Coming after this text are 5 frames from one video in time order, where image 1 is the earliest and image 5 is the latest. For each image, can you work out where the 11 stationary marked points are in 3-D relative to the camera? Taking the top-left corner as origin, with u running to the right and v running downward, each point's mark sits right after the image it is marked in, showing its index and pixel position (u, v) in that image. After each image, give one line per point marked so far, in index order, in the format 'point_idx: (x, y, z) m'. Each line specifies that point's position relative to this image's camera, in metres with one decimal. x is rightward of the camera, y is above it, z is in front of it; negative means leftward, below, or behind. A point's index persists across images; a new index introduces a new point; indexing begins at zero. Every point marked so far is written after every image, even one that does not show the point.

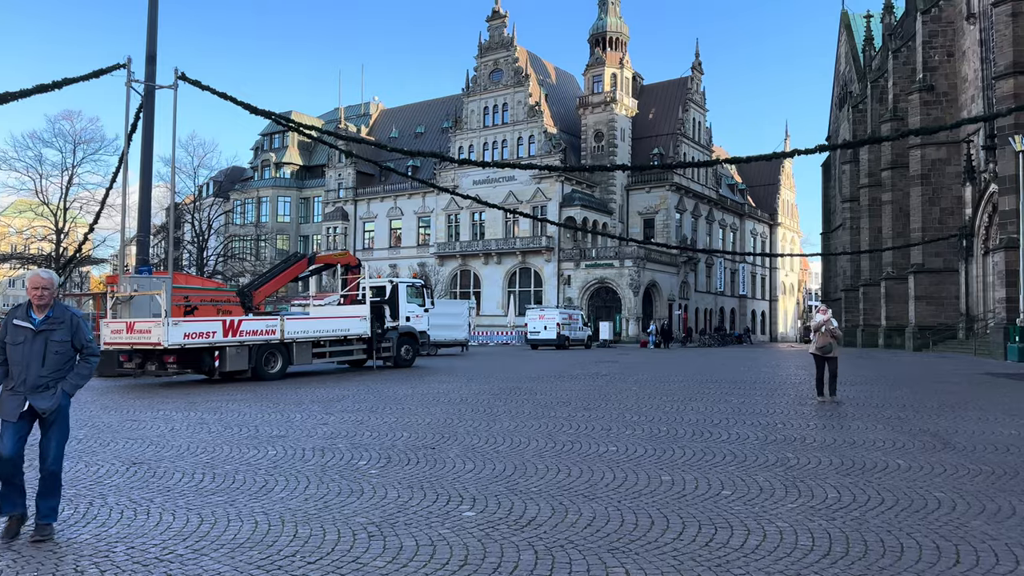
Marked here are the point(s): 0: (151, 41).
0: (-9.0, +6.2, +18.6) m
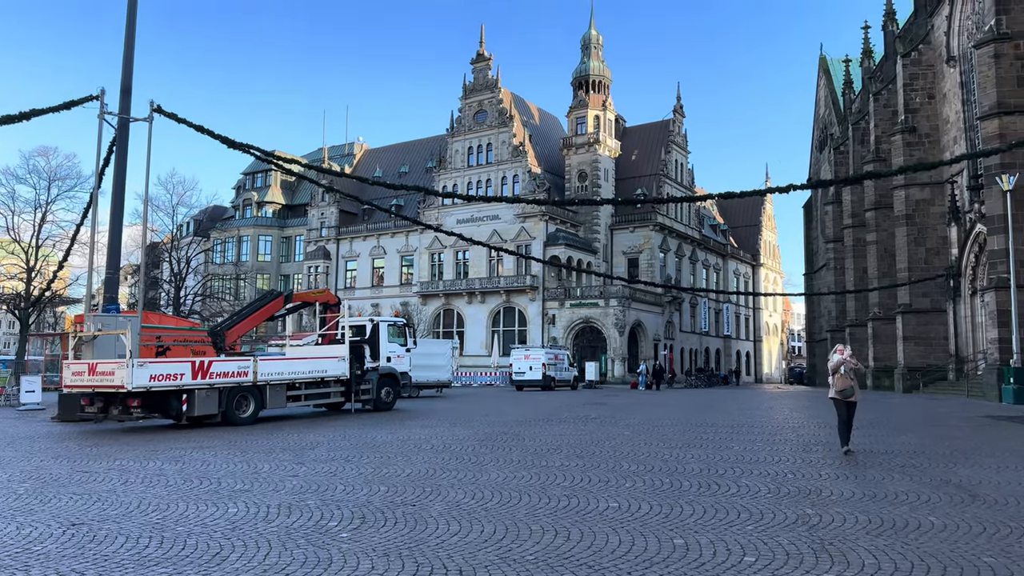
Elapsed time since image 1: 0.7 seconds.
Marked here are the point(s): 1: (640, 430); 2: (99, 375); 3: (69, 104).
0: (-9.4, +5.2, +18.1) m
1: (+2.2, -2.5, +13.2) m
2: (-7.6, -1.6, +13.7) m
3: (-9.8, +4.1, +16.5) m
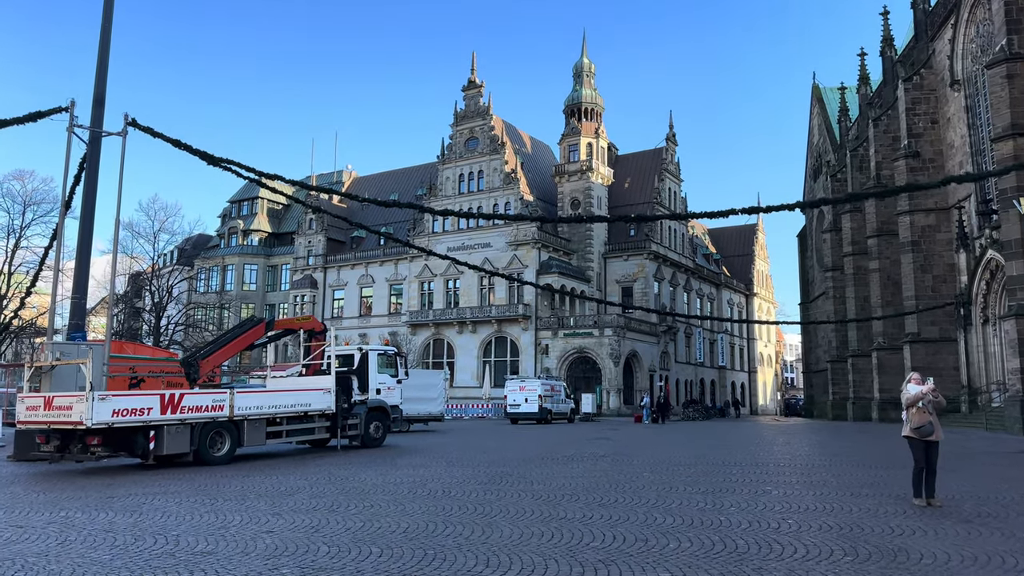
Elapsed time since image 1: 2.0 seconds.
0: (-9.4, +4.6, +17.0) m
1: (+2.3, -2.9, +11.9) m
2: (-7.5, -2.0, +12.3) m
3: (-9.8, +3.5, +15.3) m
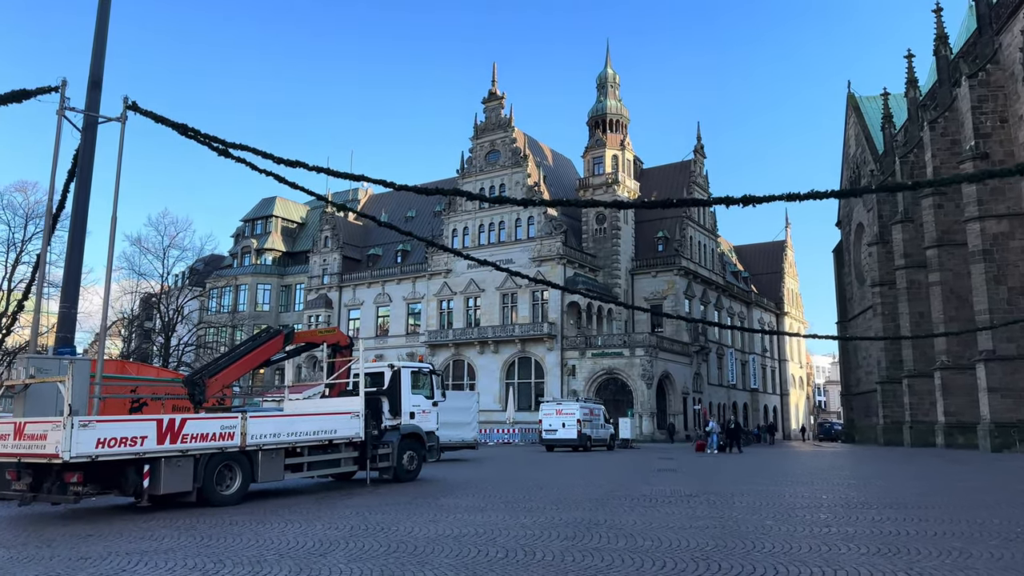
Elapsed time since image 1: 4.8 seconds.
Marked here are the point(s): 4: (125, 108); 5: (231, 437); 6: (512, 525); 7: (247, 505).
0: (-8.3, +4.5, +14.9) m
1: (+3.3, -2.9, +9.4) m
2: (-6.5, -2.0, +10.0) m
3: (-8.7, +3.4, +13.2) m
4: (-7.4, +3.5, +14.3) m
5: (-4.3, -2.3, +11.4) m
6: (0.0, -2.8, +8.7) m
7: (-4.0, -3.3, +11.3) m
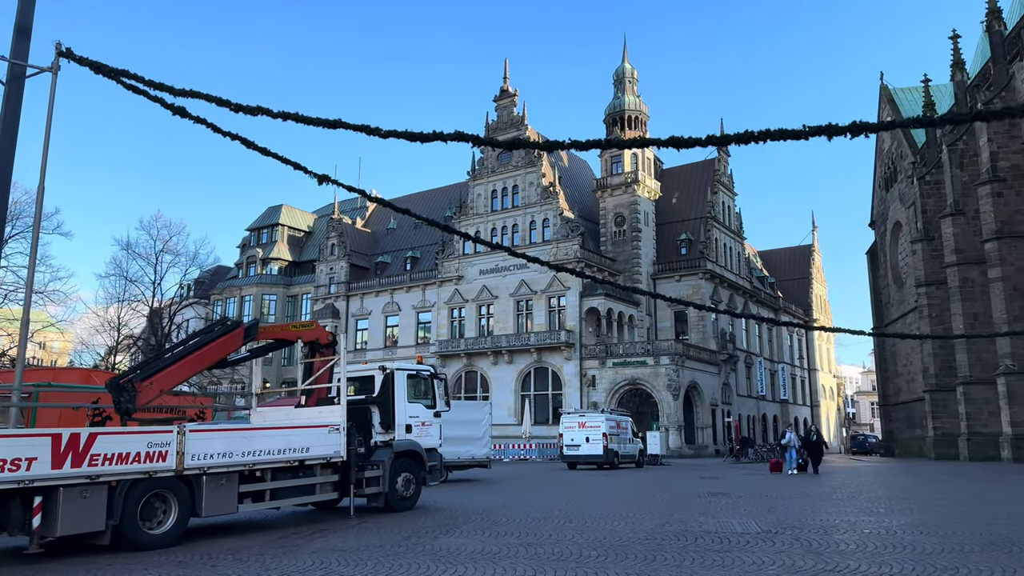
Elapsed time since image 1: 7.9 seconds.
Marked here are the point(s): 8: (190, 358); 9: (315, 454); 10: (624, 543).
0: (-8.0, +4.7, +12.4) m
1: (+3.6, -2.4, +6.5) m
2: (-6.3, -1.7, +7.3) m
3: (-8.5, +3.7, +10.6) m
4: (-7.2, +3.7, +11.7) m
5: (-4.1, -2.0, +8.7) m
6: (+0.2, -2.4, +5.9) m
7: (-3.8, -3.0, +8.6) m
8: (-4.7, -1.1, +11.0) m
9: (-2.8, -2.4, +10.7) m
10: (+1.2, -2.7, +7.9) m
